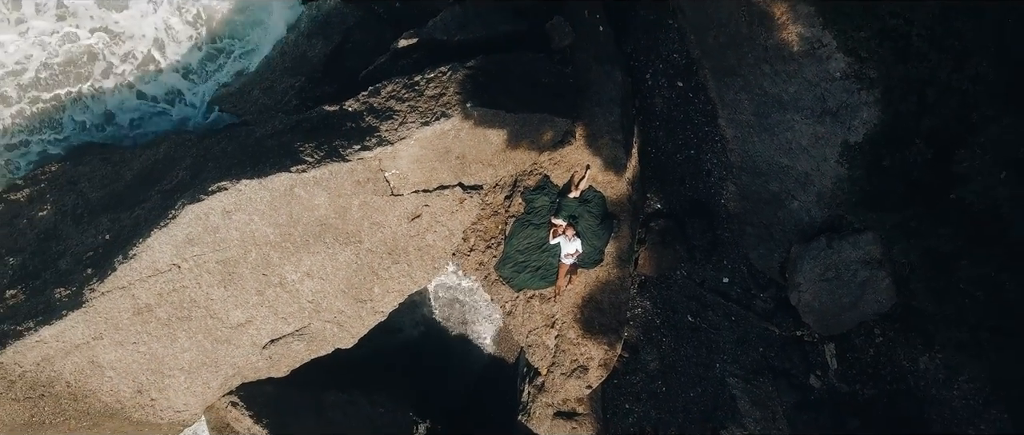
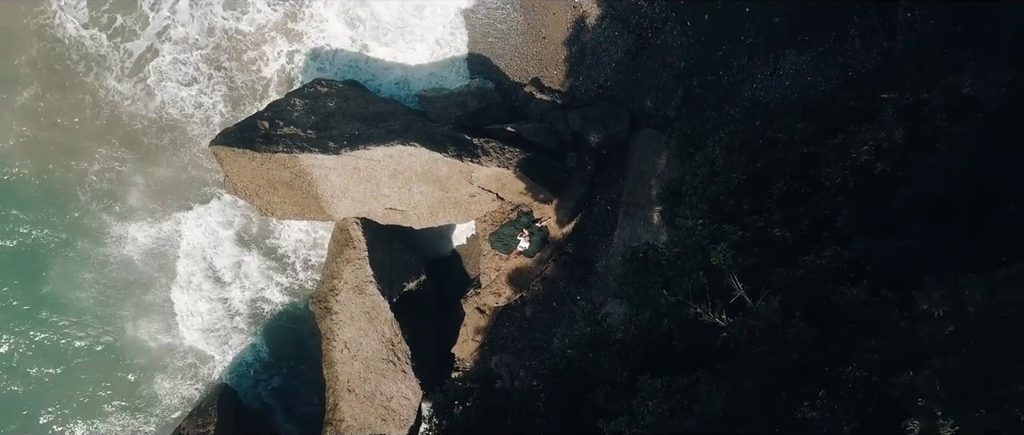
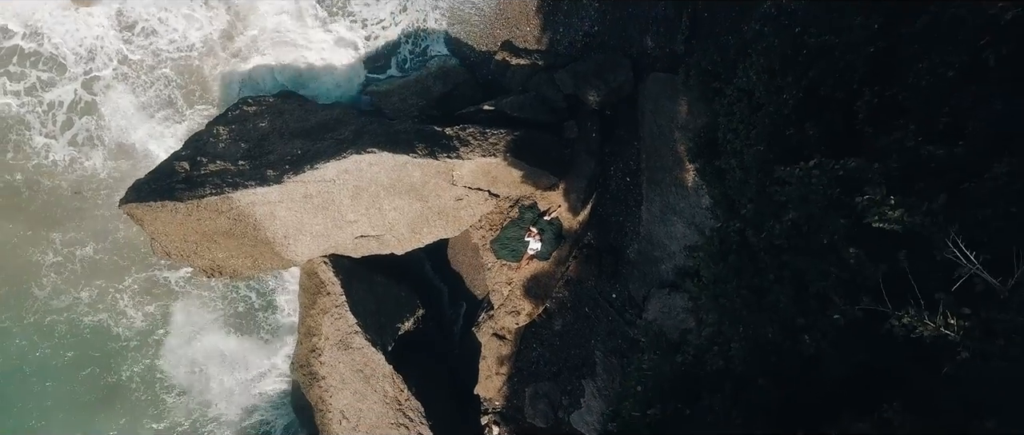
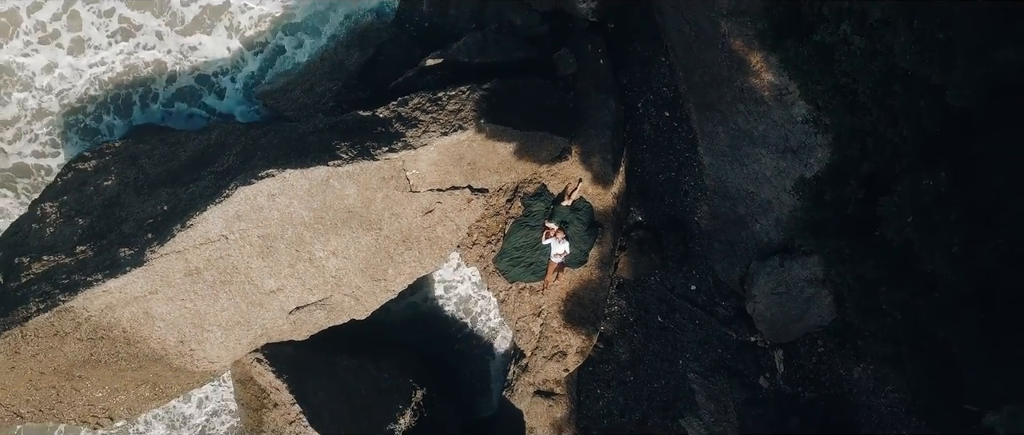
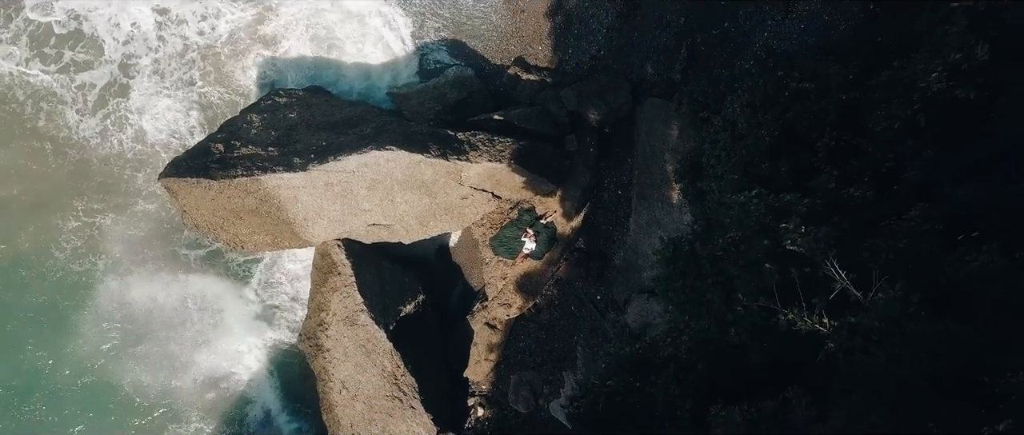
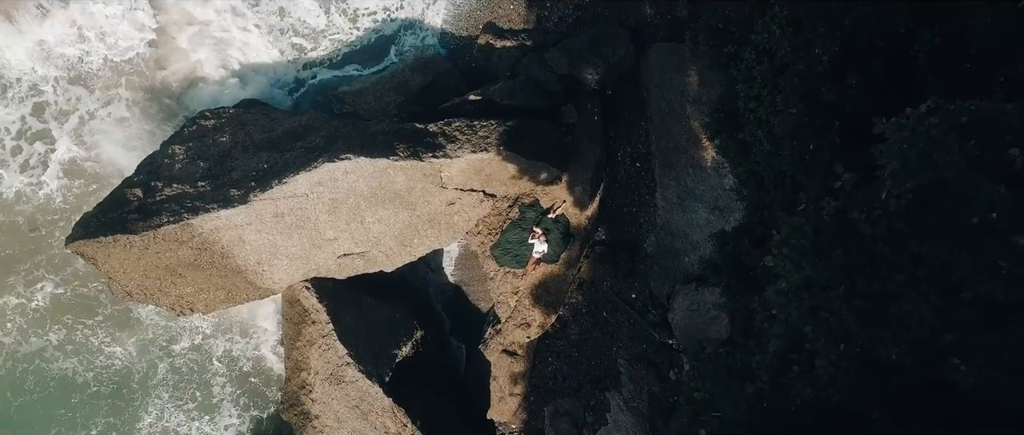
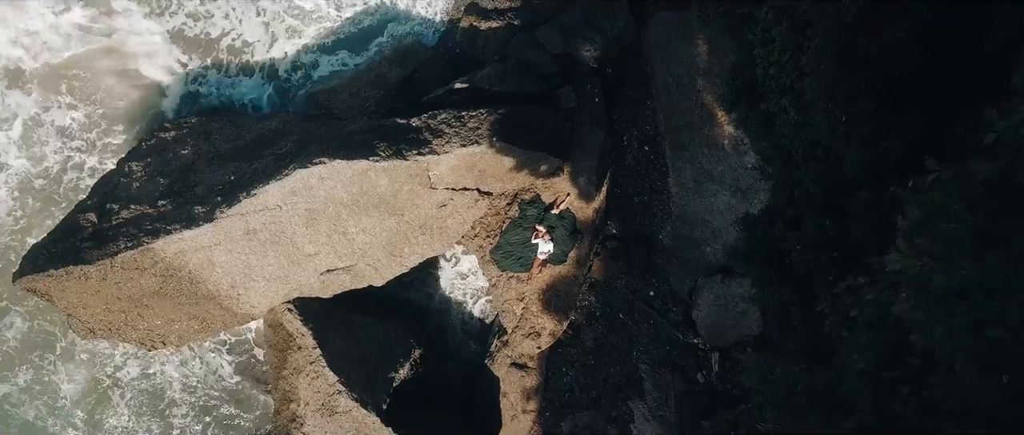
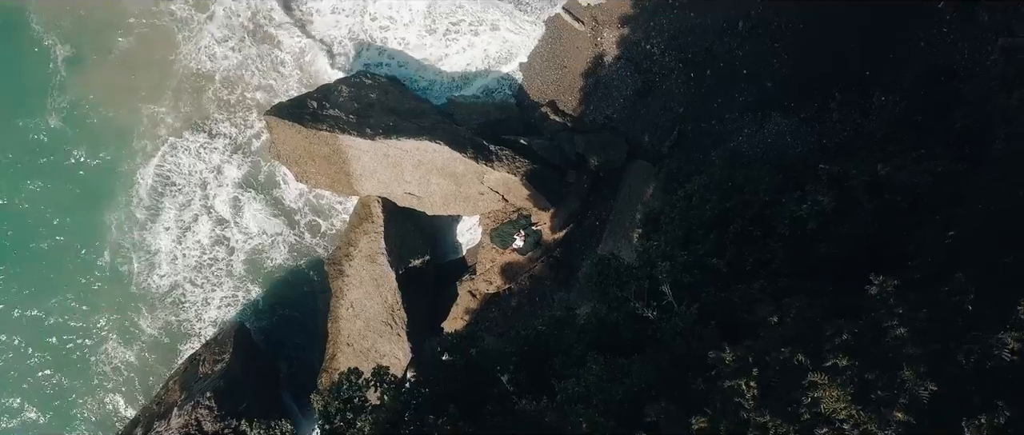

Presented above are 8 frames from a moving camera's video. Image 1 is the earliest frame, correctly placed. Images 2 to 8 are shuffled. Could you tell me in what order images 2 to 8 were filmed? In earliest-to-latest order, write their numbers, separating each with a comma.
4, 7, 6, 3, 5, 2, 8
